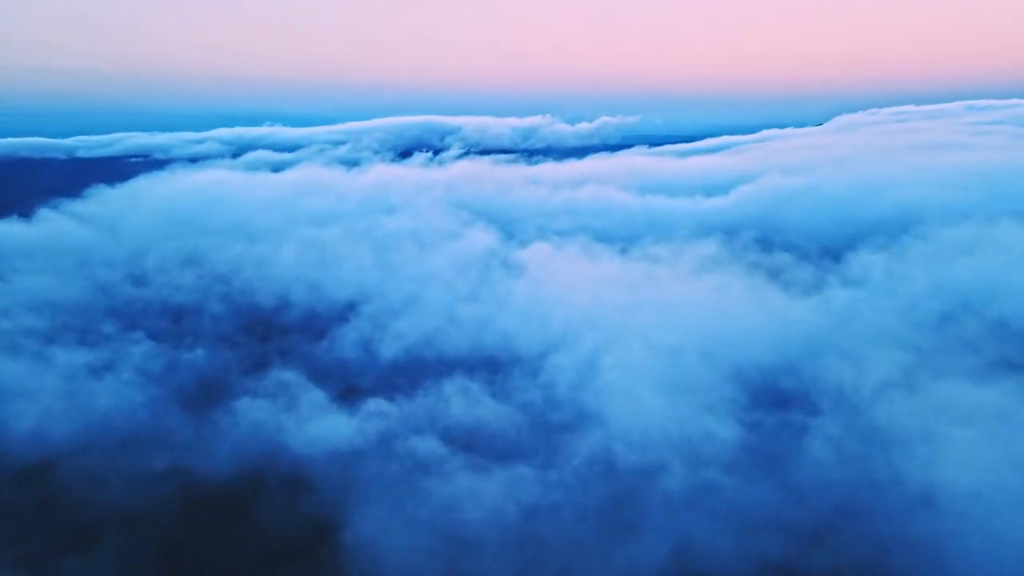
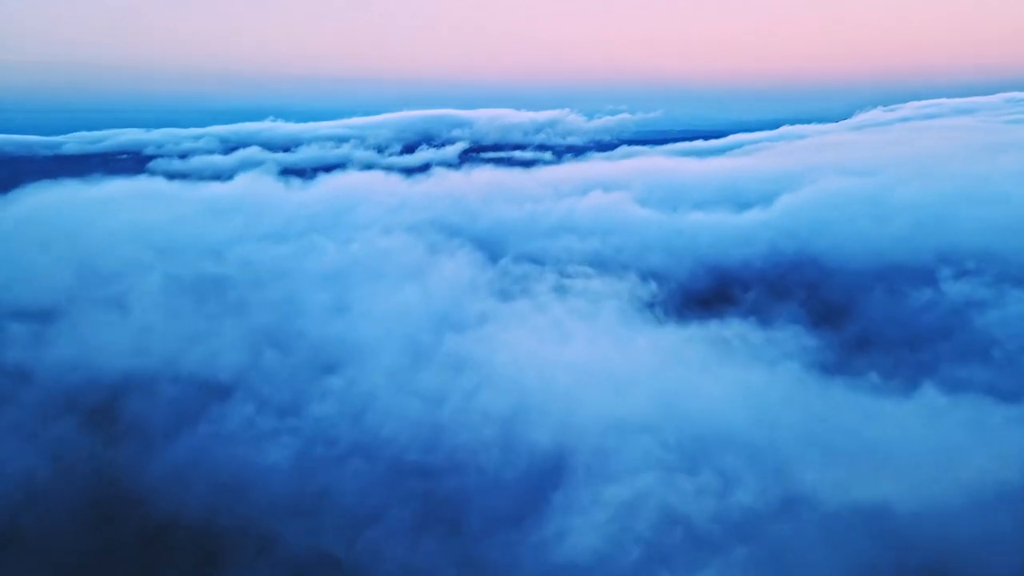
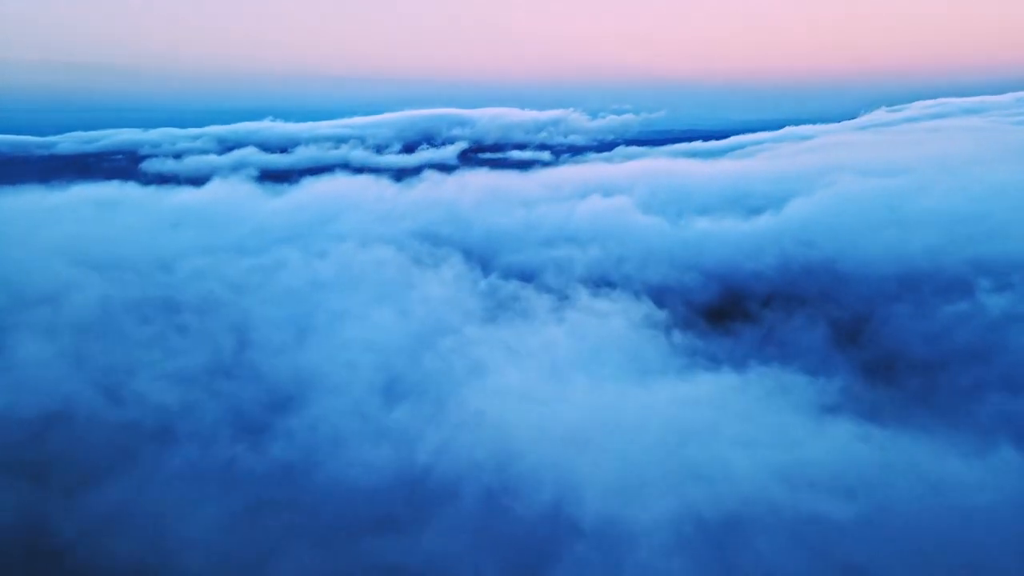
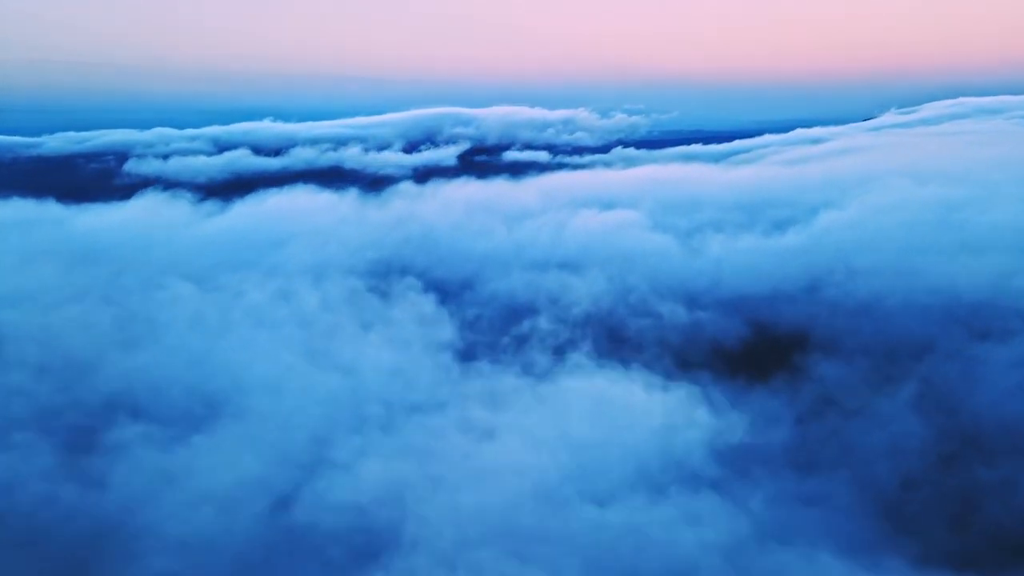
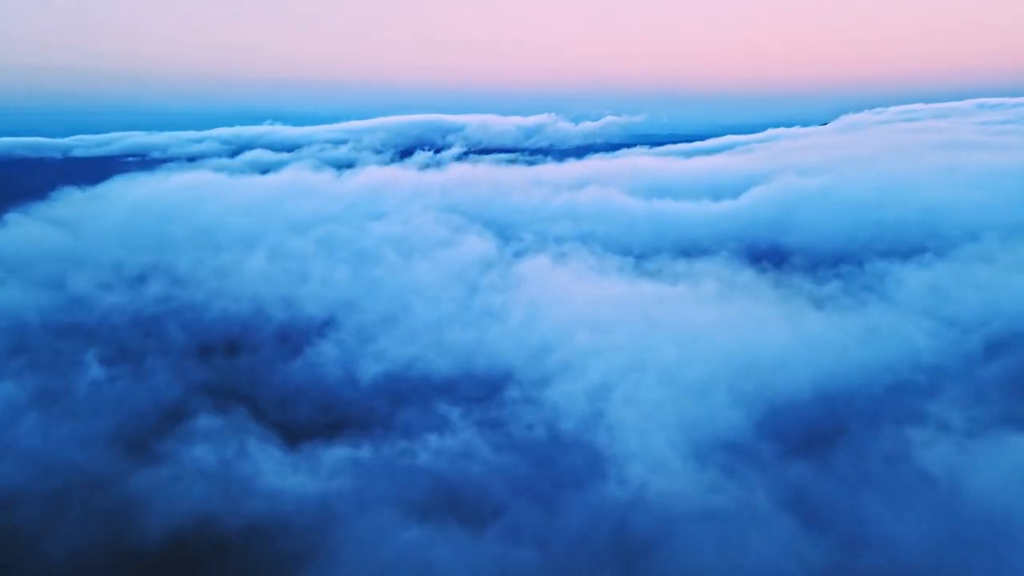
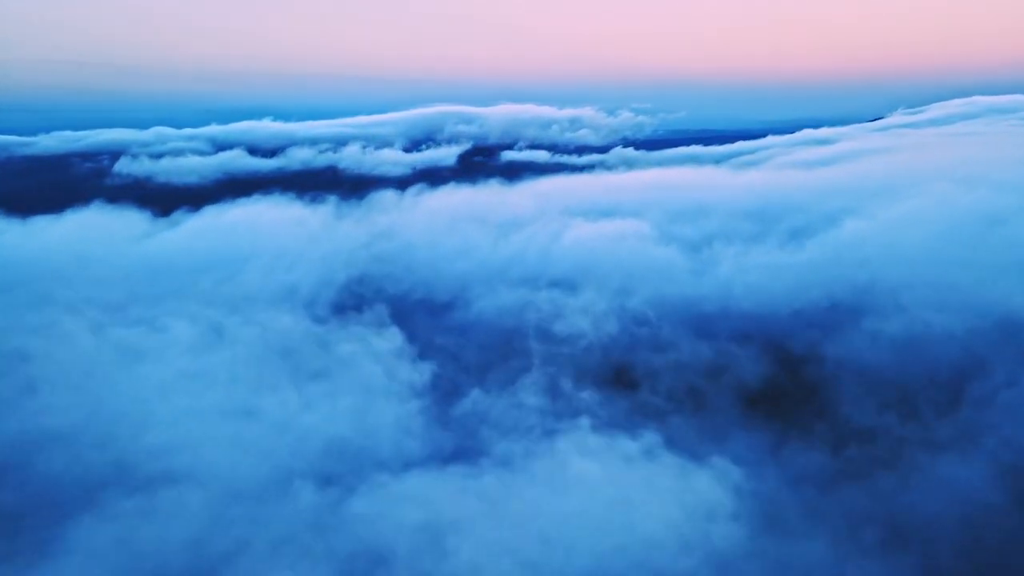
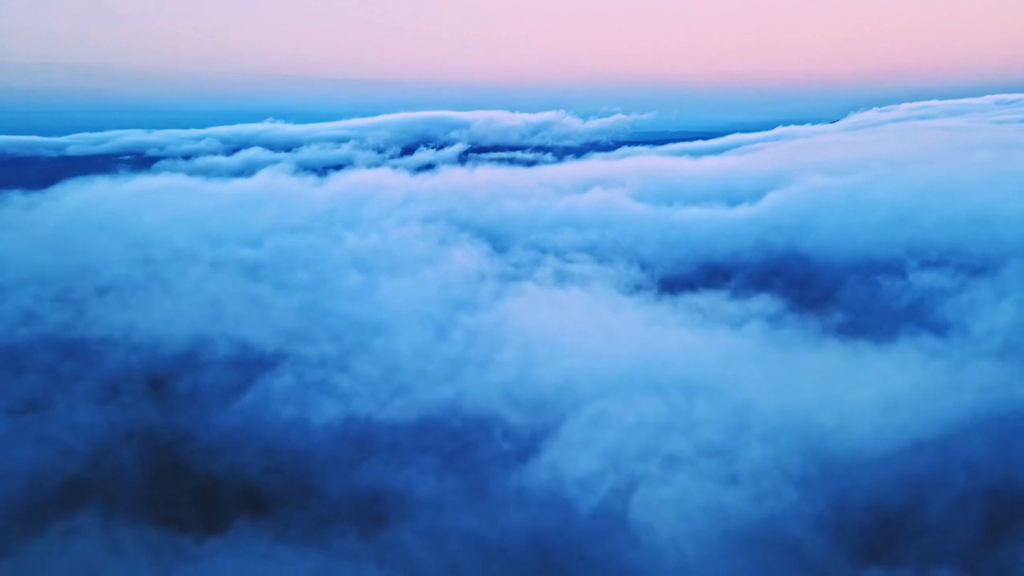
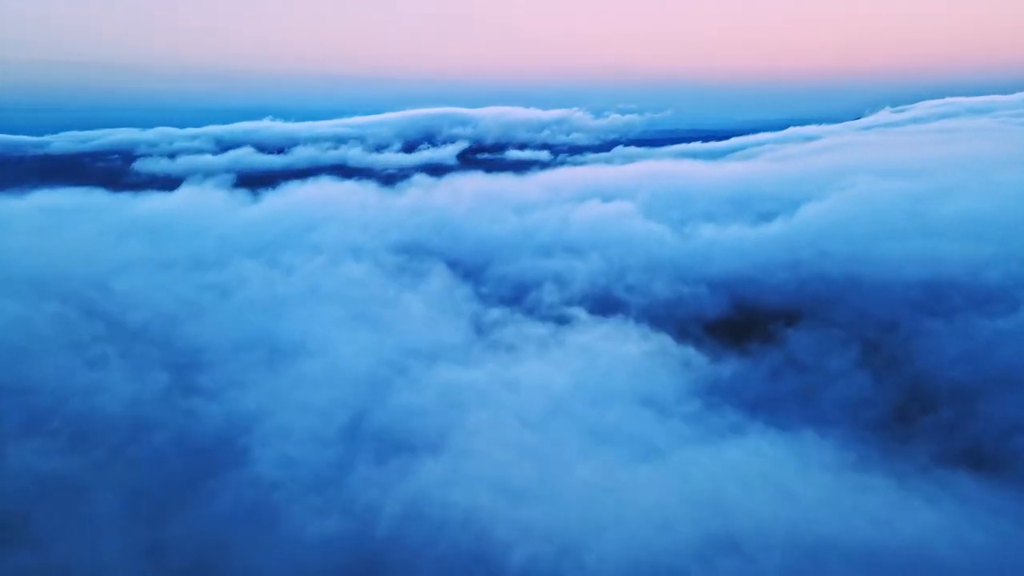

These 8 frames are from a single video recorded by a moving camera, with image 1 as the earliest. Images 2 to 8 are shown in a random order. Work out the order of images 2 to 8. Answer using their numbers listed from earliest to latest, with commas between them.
5, 7, 2, 3, 8, 4, 6
